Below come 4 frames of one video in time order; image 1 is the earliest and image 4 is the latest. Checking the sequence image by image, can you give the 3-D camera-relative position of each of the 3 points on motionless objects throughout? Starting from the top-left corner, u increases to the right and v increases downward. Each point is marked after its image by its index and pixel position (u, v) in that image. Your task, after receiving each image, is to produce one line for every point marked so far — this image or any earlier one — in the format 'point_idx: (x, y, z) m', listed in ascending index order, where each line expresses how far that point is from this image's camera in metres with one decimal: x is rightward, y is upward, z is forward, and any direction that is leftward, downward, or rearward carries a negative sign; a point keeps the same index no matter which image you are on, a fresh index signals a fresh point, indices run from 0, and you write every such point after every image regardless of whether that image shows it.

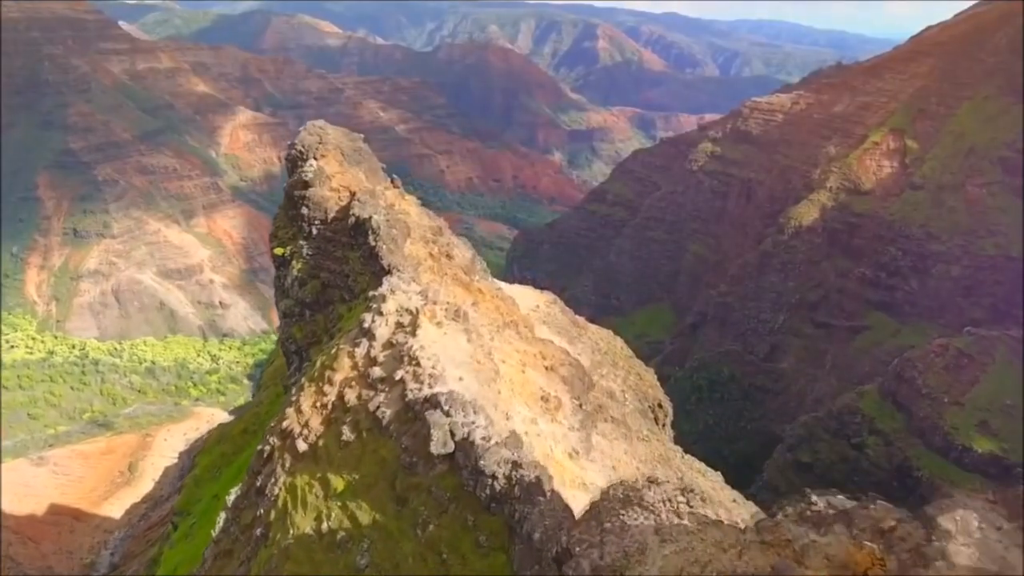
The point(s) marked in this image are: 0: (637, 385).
0: (+2.8, -2.2, +19.0) m
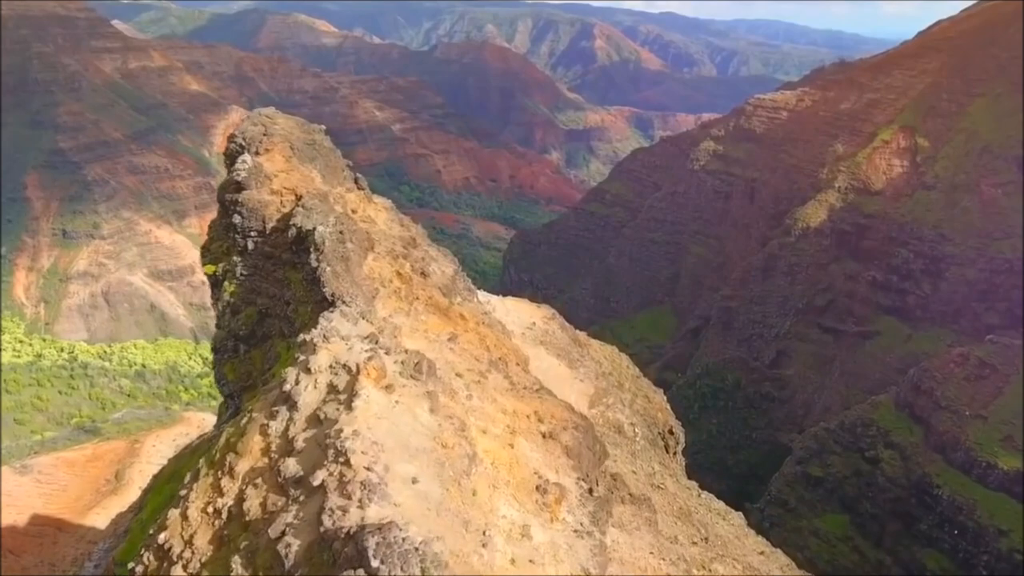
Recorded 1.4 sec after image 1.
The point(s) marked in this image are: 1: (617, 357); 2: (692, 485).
0: (+2.7, -2.5, +17.1) m
1: (+2.3, -1.6, +18.8) m
2: (+3.1, -3.4, +14.9) m
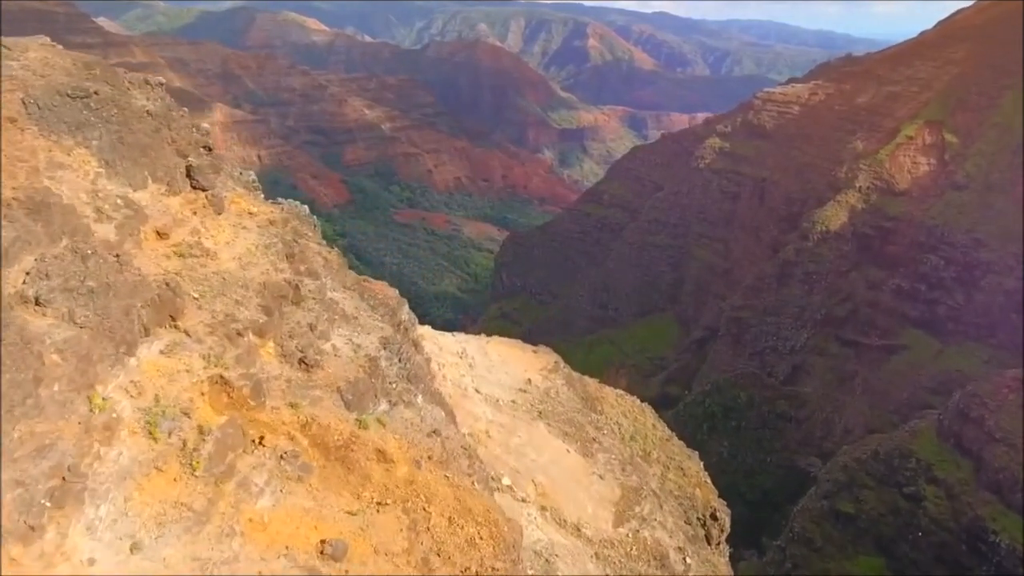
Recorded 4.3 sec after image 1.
0: (+2.5, -3.0, +12.8) m
1: (+2.1, -2.1, +14.5) m
2: (+2.9, -3.9, +10.6) m
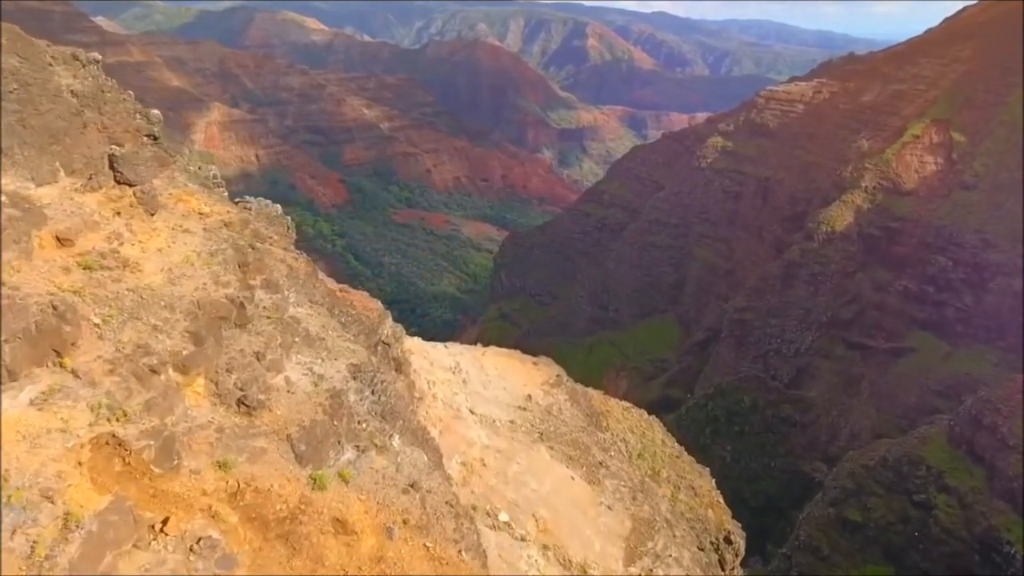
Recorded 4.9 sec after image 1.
0: (+2.5, -3.0, +11.9) m
1: (+2.1, -2.2, +13.7) m
2: (+2.9, -4.0, +9.7) m
